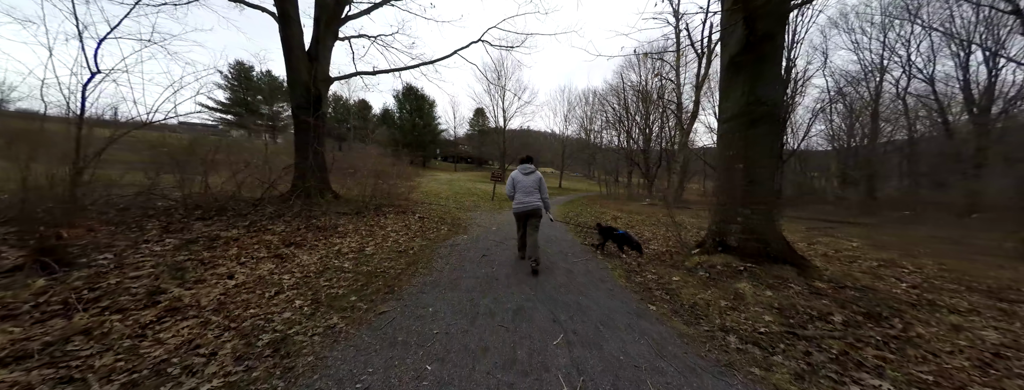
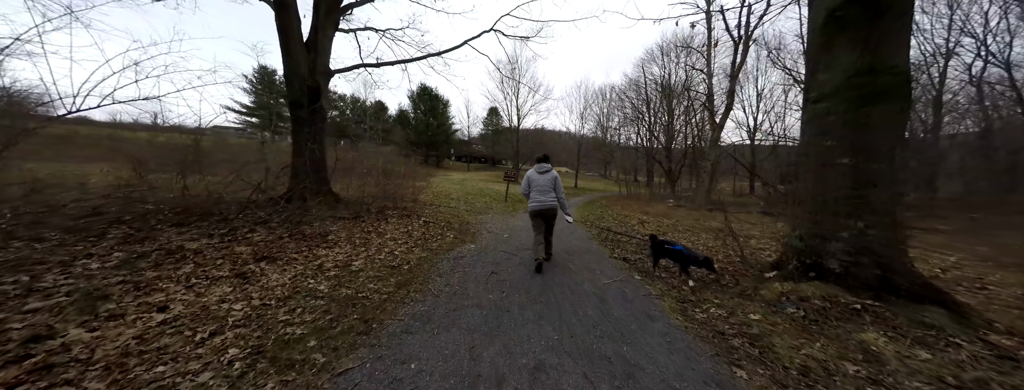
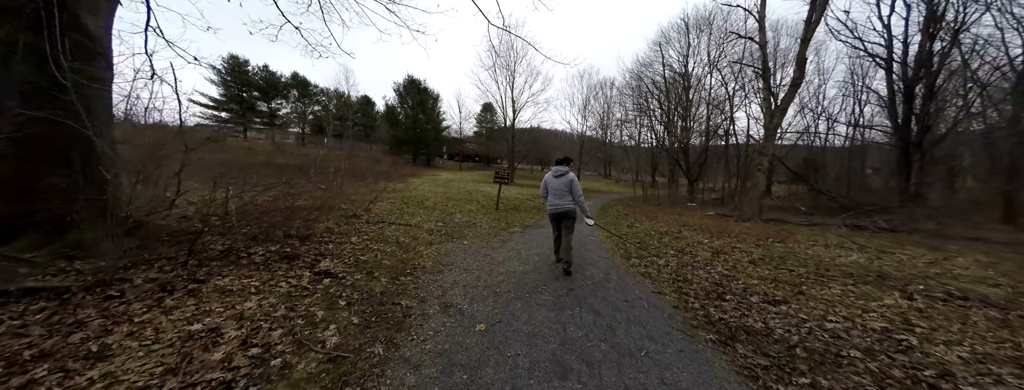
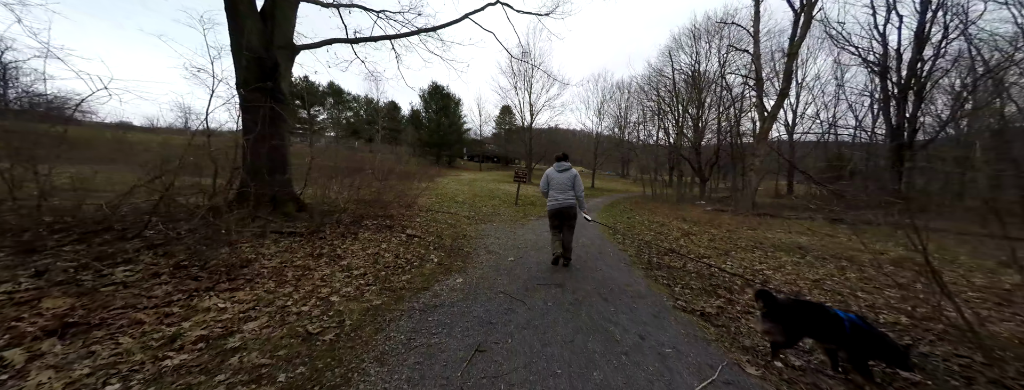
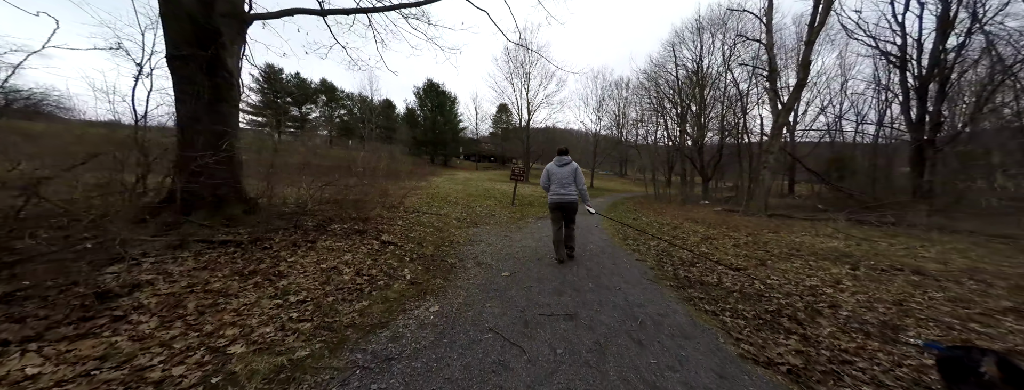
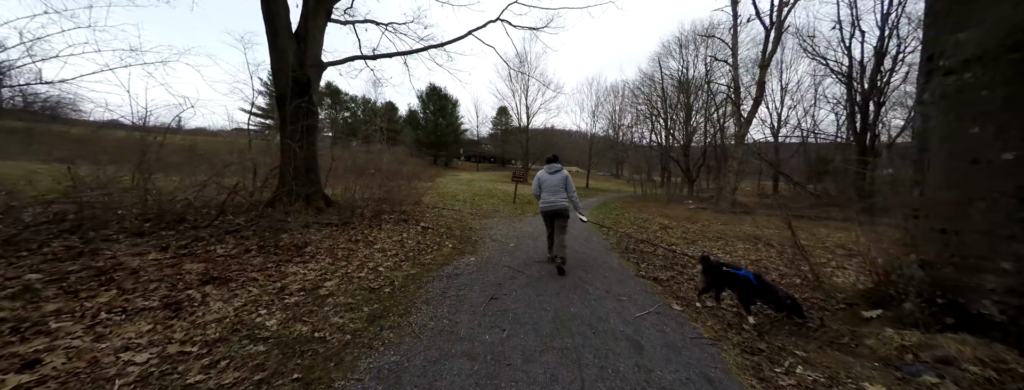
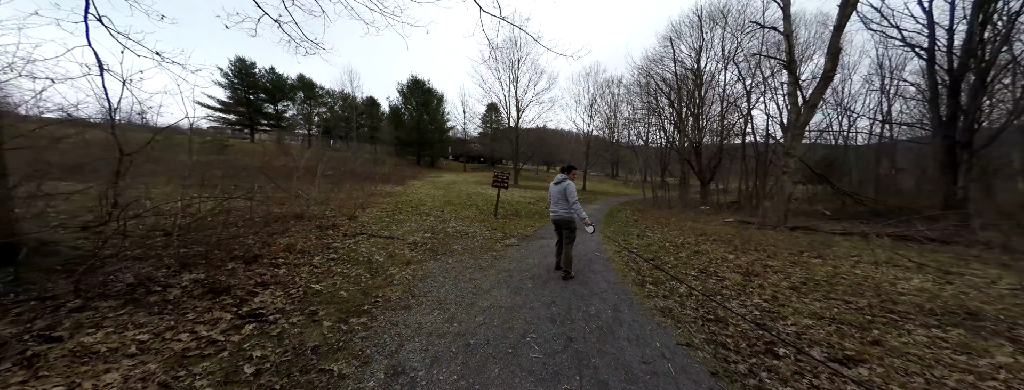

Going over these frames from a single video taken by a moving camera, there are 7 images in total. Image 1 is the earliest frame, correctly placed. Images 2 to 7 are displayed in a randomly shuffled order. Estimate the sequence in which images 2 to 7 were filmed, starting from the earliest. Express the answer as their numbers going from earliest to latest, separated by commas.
2, 6, 4, 5, 3, 7
